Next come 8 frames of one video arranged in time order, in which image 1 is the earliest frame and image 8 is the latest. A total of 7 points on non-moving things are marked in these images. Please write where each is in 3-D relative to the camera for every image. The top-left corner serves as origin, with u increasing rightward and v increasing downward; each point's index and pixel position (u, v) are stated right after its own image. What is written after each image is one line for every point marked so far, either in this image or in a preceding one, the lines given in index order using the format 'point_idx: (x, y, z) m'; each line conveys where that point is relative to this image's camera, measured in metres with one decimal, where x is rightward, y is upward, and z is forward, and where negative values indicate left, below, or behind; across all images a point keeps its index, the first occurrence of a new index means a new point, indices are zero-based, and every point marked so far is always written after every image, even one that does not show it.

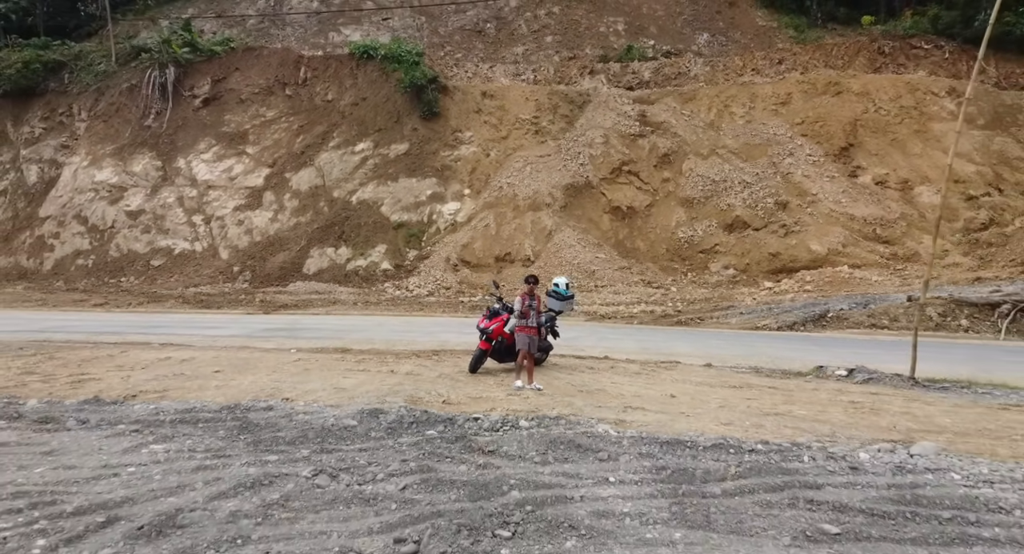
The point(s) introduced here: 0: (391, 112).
0: (-3.5, +4.8, +16.9) m
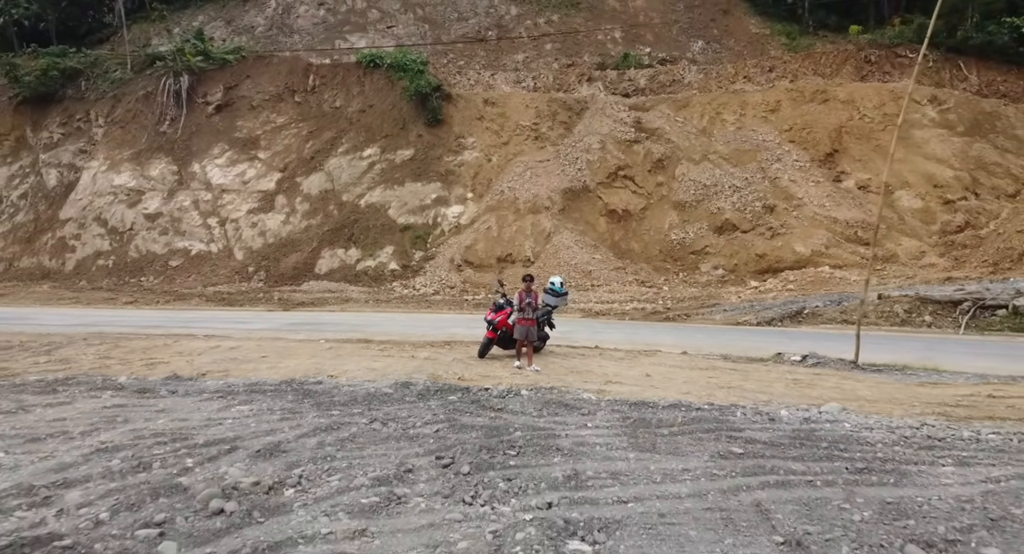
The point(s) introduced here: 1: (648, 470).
0: (-3.5, +4.8, +17.6) m
1: (+0.6, -0.8, +2.6) m
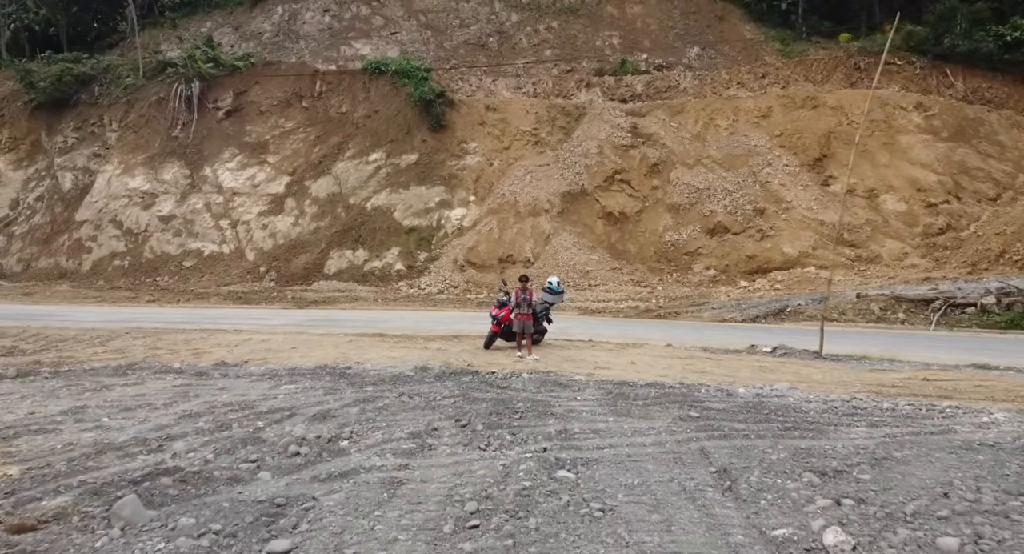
0: (-3.4, +4.8, +18.3) m
1: (+0.6, -0.8, +3.2) m
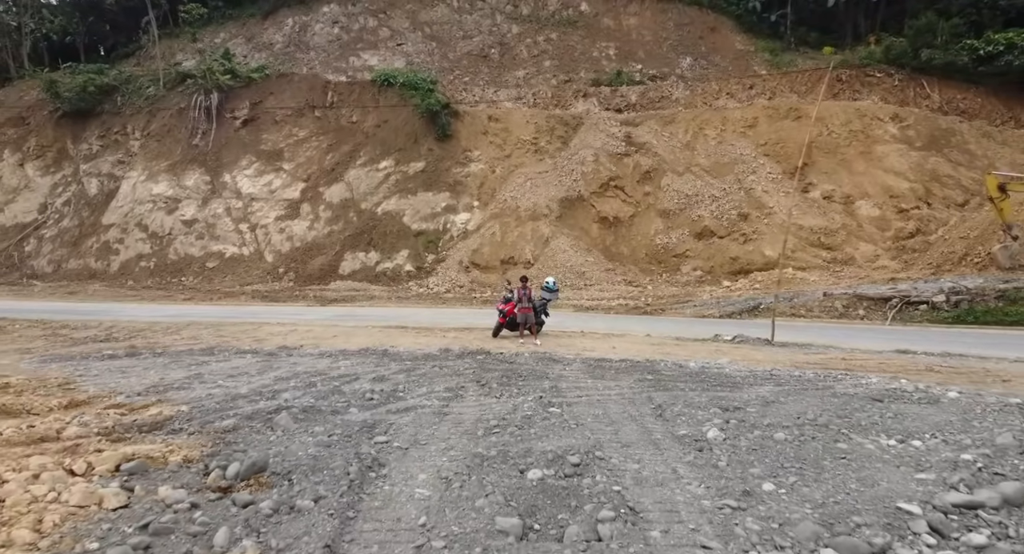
0: (-3.4, +4.8, +19.4) m
1: (+0.6, -0.8, +4.3) m
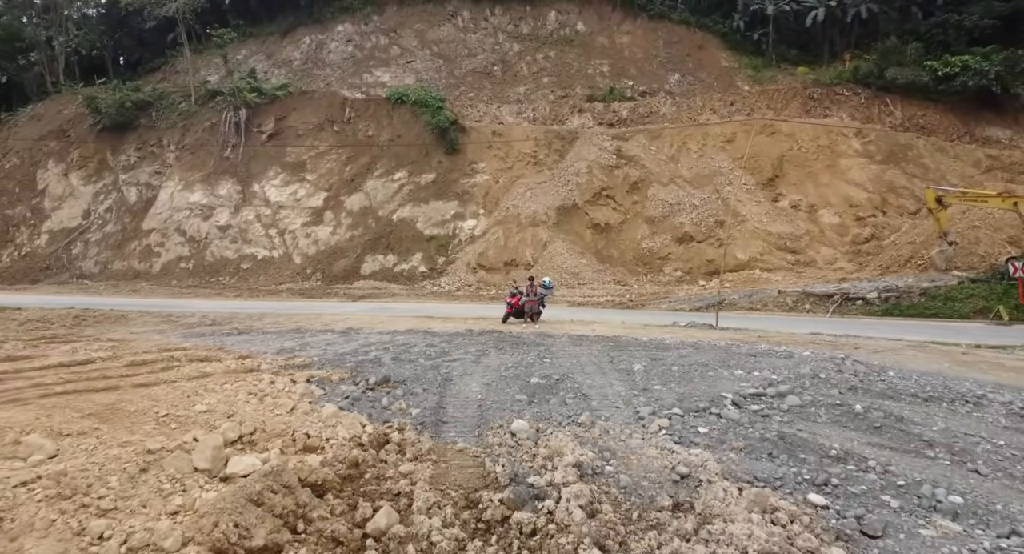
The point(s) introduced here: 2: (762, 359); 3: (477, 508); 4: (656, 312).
0: (-3.3, +4.8, +21.5) m
1: (+0.7, -0.8, +6.4) m
2: (+2.3, -0.8, +5.3) m
3: (-0.2, -1.1, +2.9) m
4: (+2.9, -0.7, +11.8) m
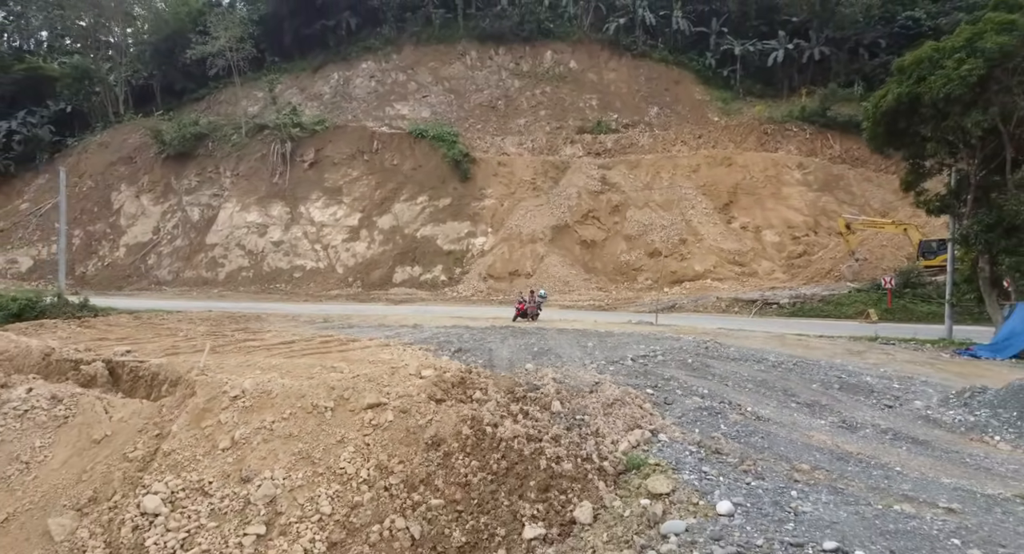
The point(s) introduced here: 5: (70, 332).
0: (-3.2, +4.5, +25.8) m
1: (+0.9, -1.1, +10.8) m
2: (+2.5, -1.1, +9.7) m
3: (0.0, -1.4, +7.2) m
4: (+3.1, -1.0, +16.2) m
5: (-8.1, -1.0, +10.8) m
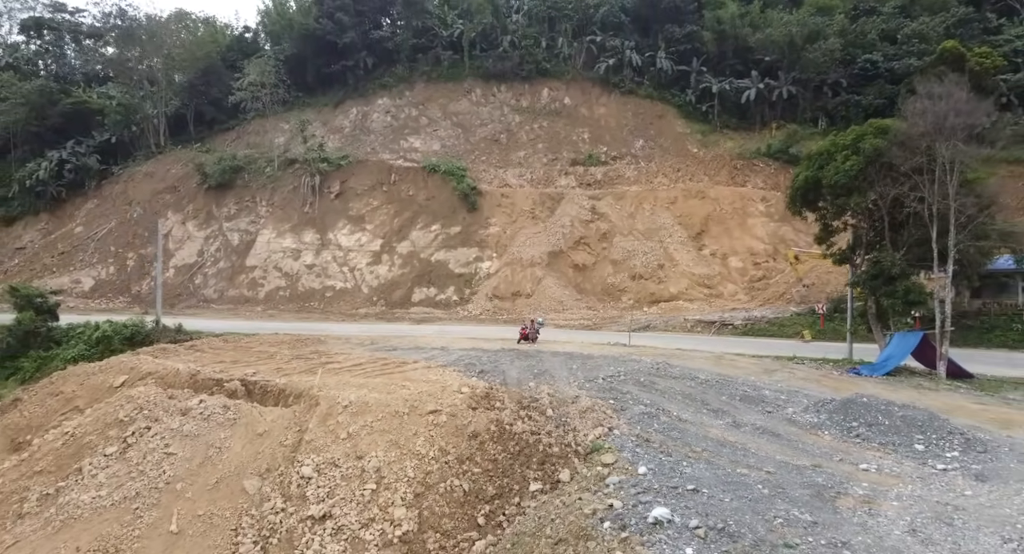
0: (-3.1, +3.6, +29.6) m
1: (+1.0, -2.0, +14.6) m
2: (+2.7, -2.0, +13.5) m
3: (+0.2, -2.4, +11.0) m
4: (+3.2, -2.0, +20.0) m
5: (-7.9, -2.0, +14.6) m
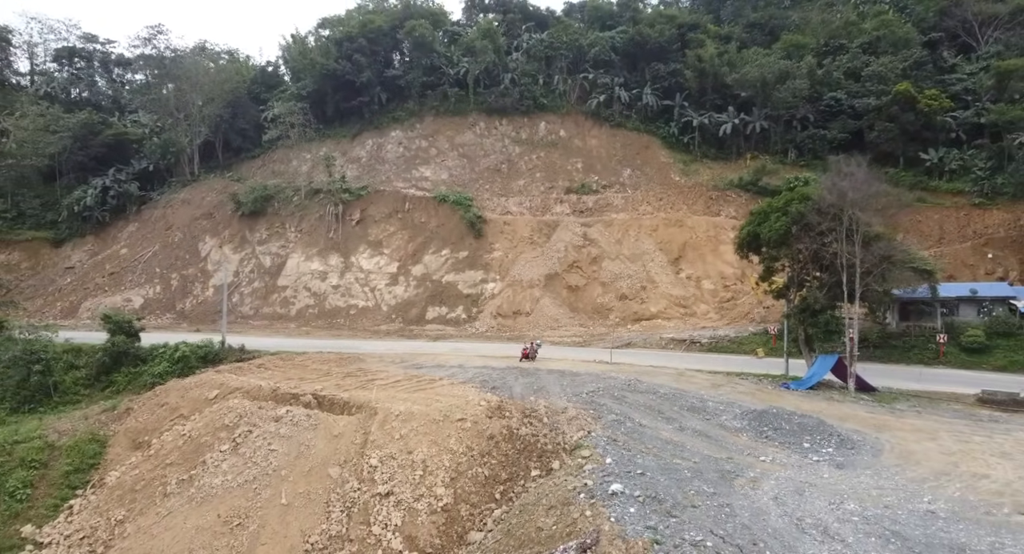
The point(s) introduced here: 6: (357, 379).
0: (-3.1, +2.5, +33.5) m
1: (+1.2, -3.1, +18.5) m
2: (+2.8, -3.1, +17.5) m
3: (+0.3, -3.5, +15.0) m
4: (+3.3, -3.1, +24.0) m
5: (-7.8, -3.1, +18.5) m
6: (-4.7, -3.1, +17.6) m
